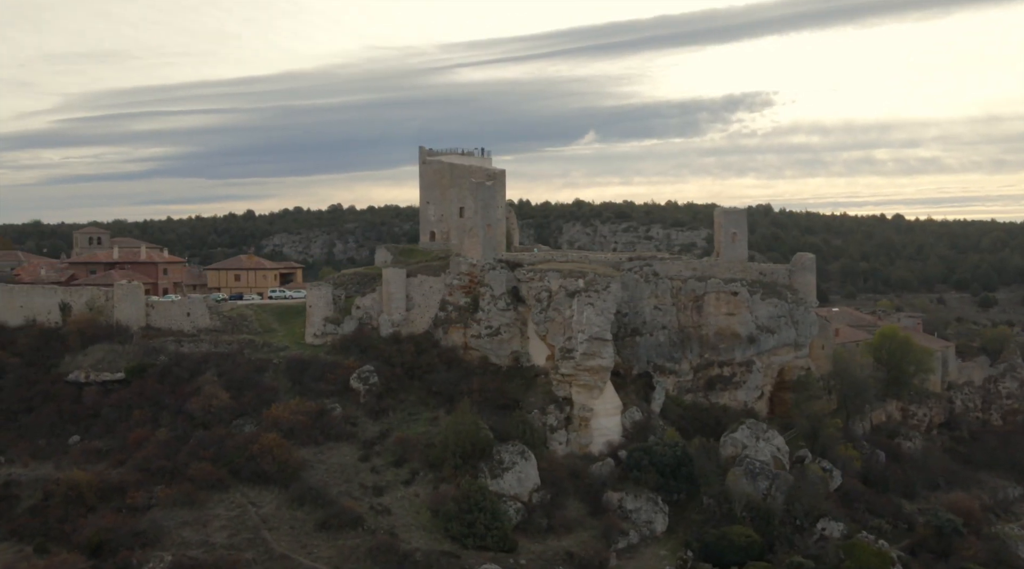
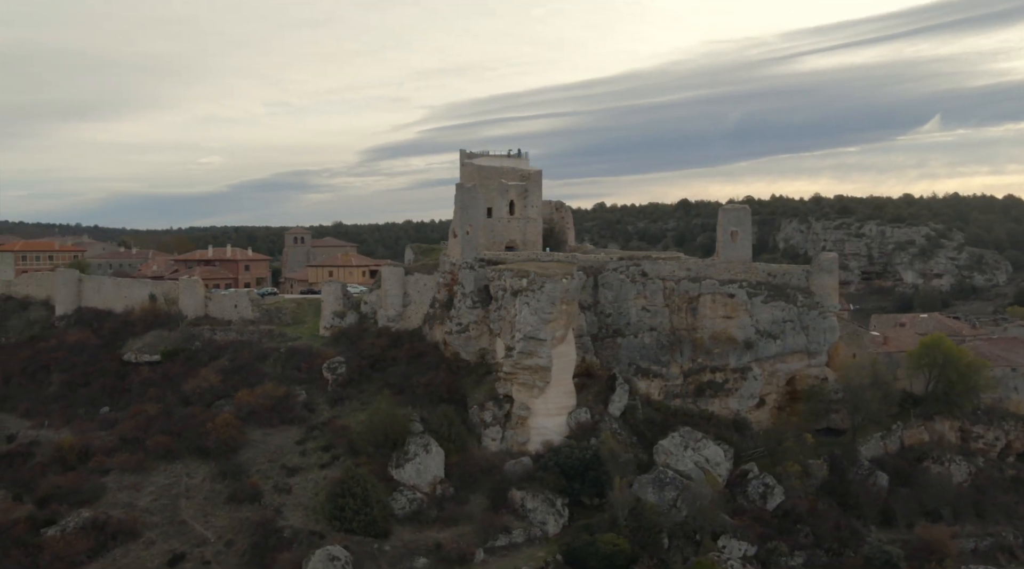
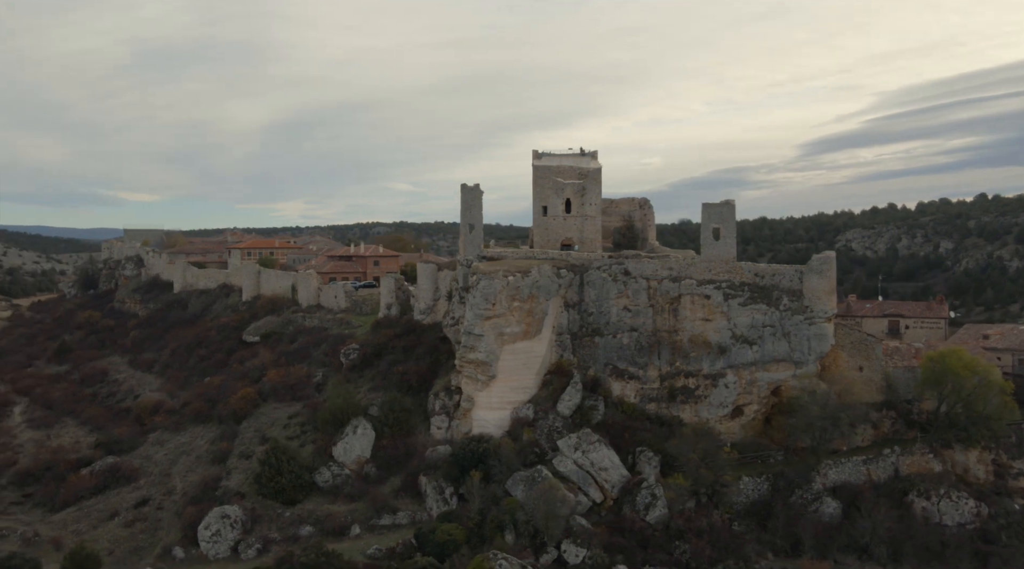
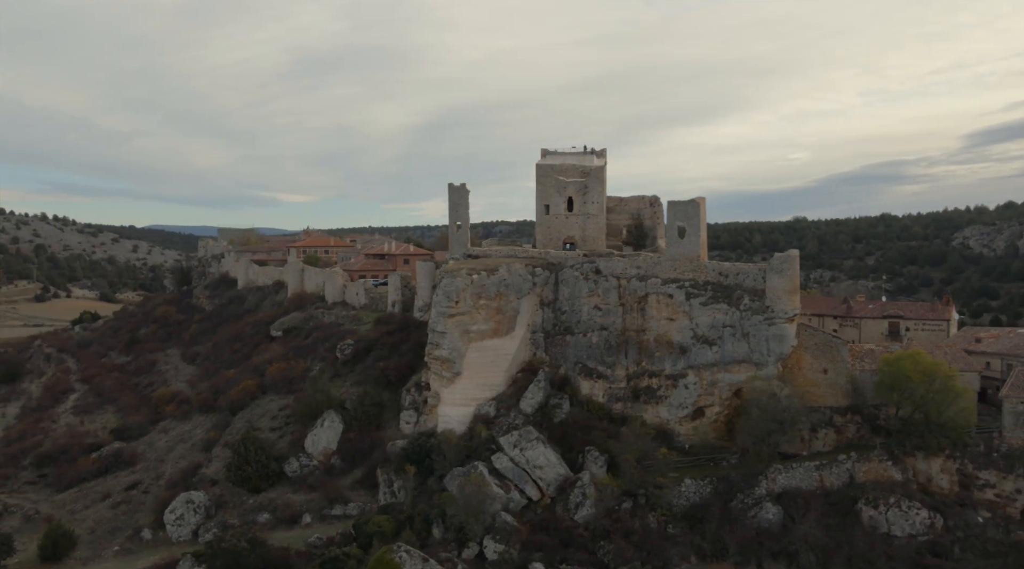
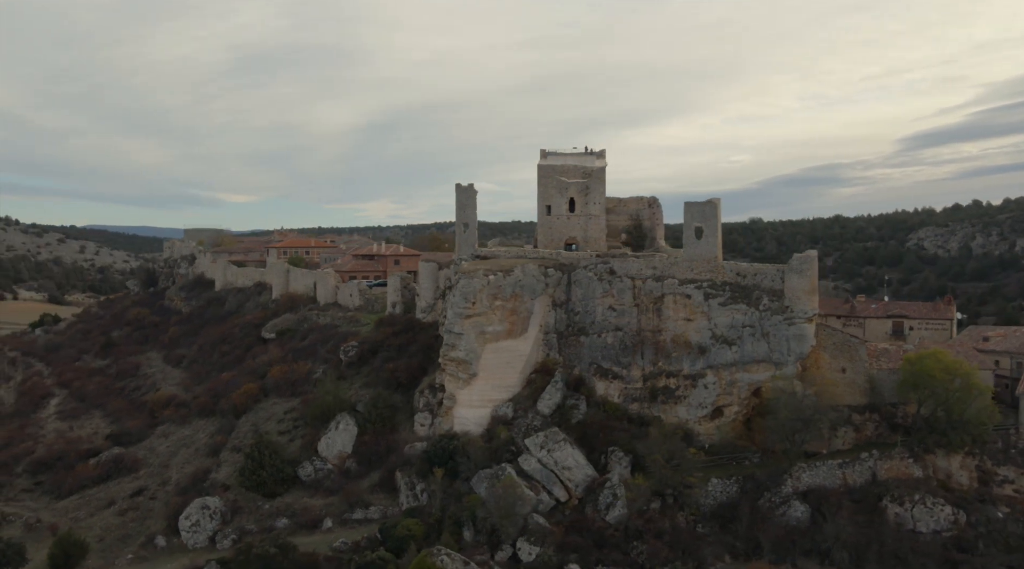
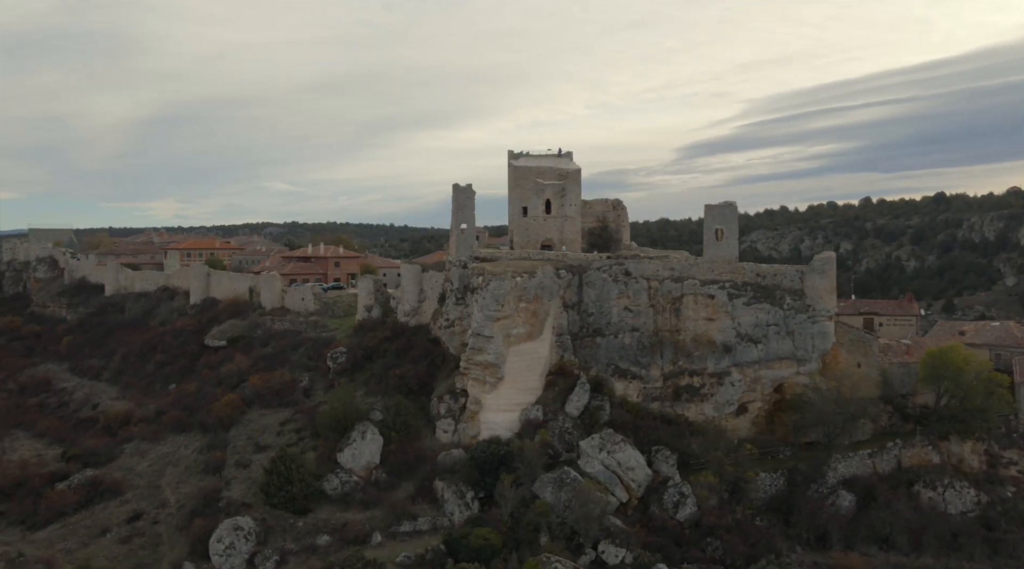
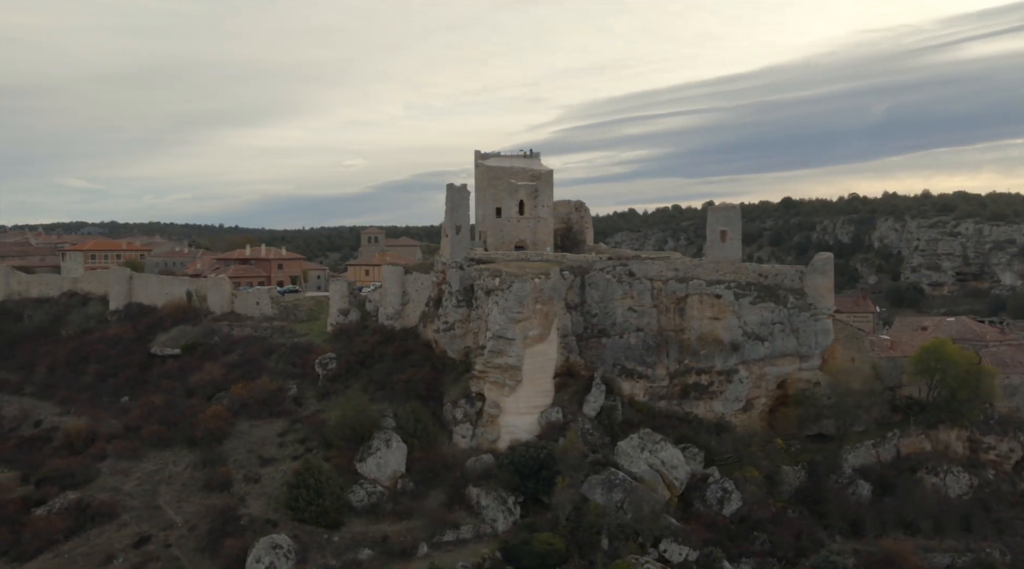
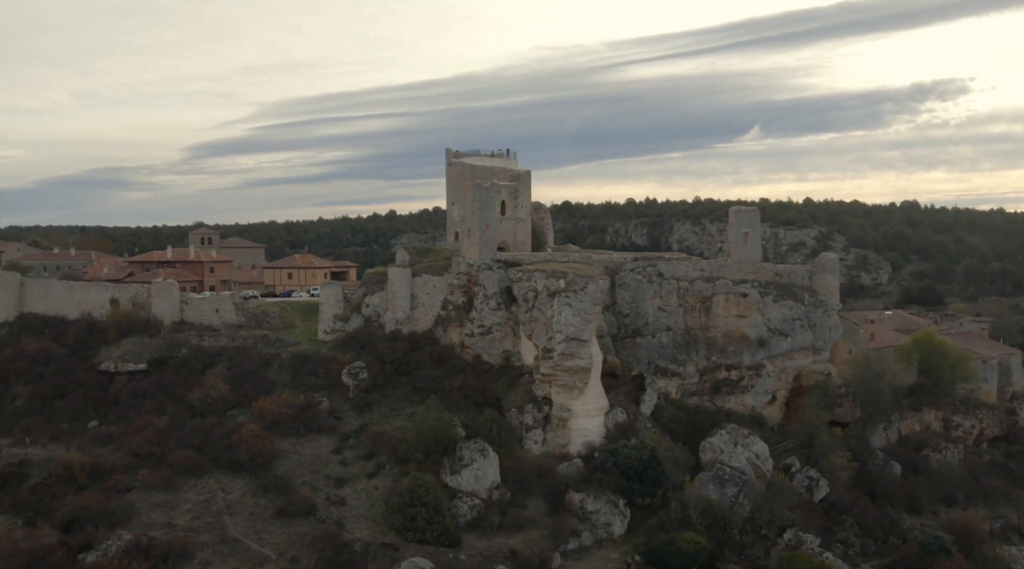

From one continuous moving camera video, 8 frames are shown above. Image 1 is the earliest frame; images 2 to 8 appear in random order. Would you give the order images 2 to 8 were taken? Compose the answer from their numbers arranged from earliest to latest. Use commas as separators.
8, 2, 7, 6, 3, 5, 4
